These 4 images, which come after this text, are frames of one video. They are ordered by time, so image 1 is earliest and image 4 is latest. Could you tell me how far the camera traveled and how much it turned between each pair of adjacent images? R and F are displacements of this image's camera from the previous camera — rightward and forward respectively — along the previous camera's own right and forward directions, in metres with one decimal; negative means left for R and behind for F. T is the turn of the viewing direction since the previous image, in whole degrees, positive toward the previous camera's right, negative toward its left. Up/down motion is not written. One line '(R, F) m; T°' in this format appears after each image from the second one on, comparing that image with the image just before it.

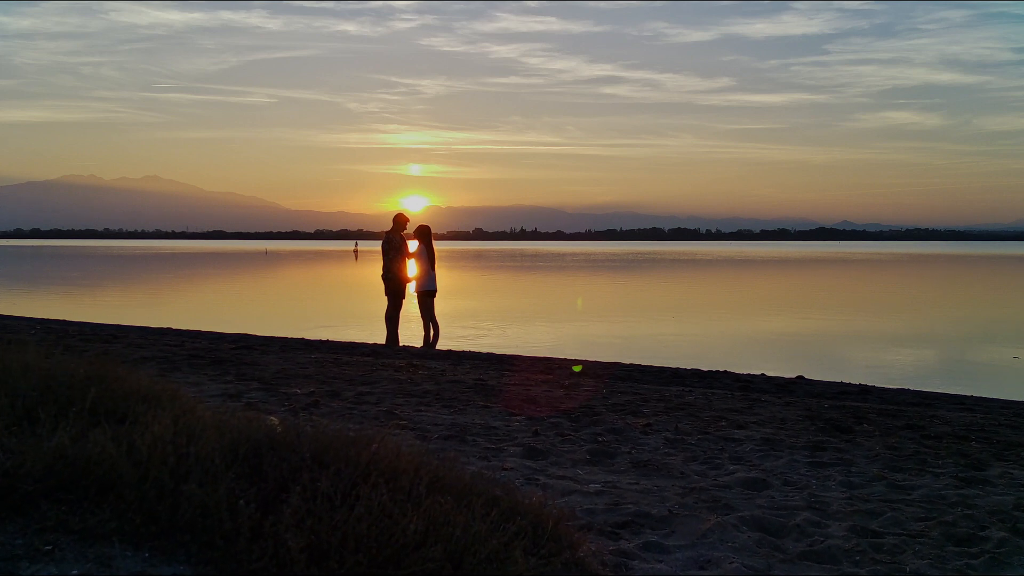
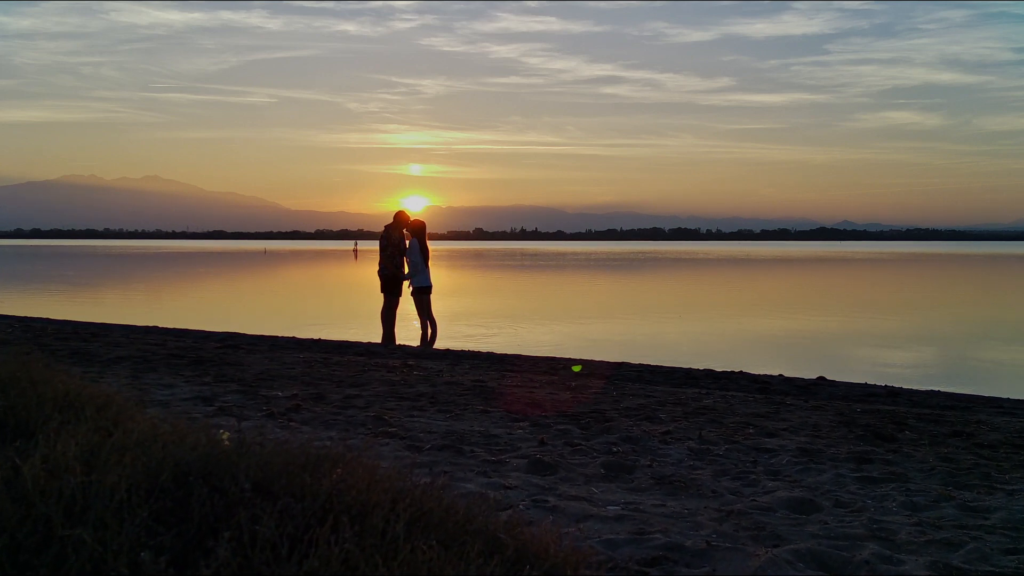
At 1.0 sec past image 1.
(0.0, +0.8) m; 0°
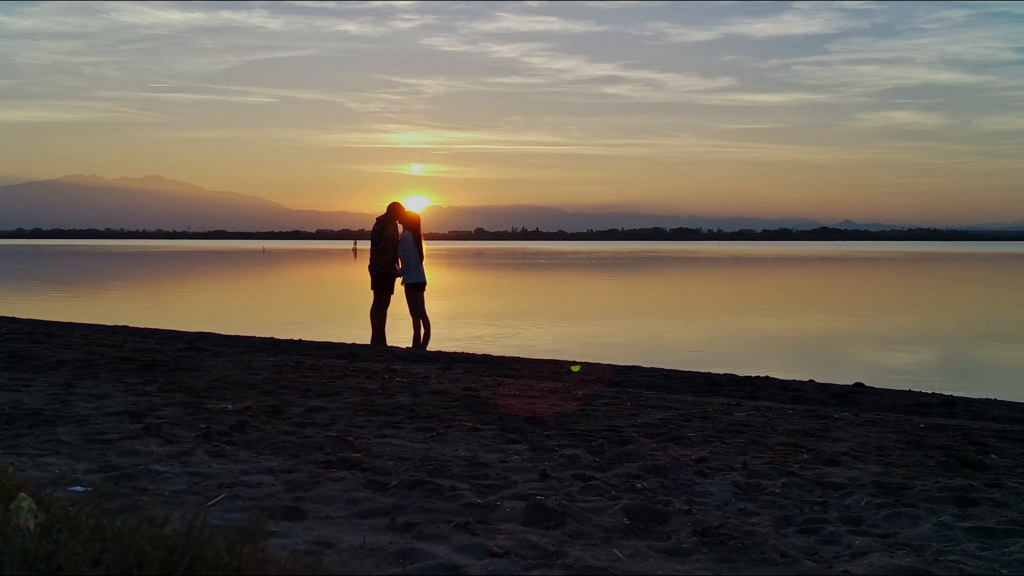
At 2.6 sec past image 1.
(0.0, +1.3) m; 0°
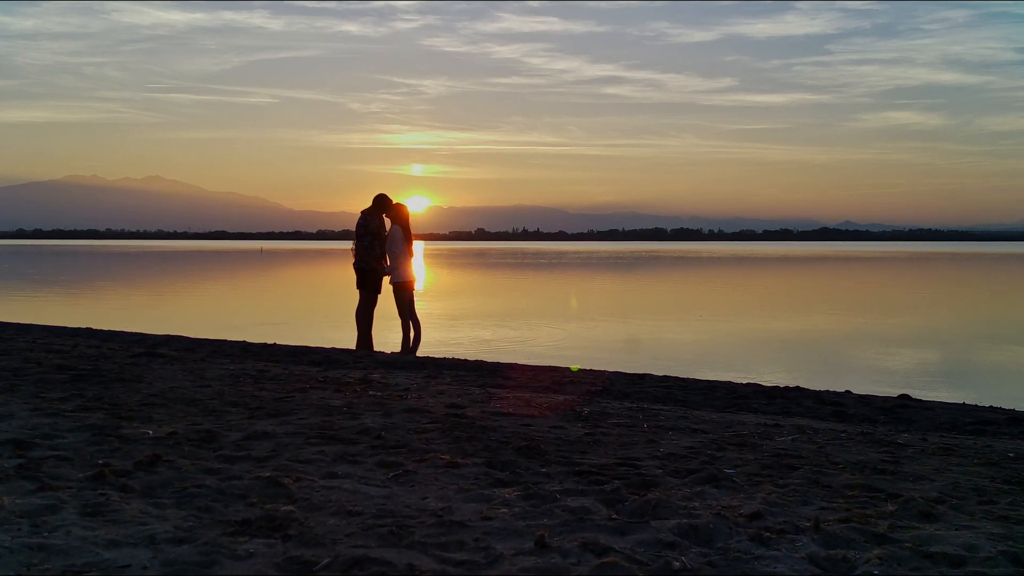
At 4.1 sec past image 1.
(+0.1, +1.3) m; 0°
